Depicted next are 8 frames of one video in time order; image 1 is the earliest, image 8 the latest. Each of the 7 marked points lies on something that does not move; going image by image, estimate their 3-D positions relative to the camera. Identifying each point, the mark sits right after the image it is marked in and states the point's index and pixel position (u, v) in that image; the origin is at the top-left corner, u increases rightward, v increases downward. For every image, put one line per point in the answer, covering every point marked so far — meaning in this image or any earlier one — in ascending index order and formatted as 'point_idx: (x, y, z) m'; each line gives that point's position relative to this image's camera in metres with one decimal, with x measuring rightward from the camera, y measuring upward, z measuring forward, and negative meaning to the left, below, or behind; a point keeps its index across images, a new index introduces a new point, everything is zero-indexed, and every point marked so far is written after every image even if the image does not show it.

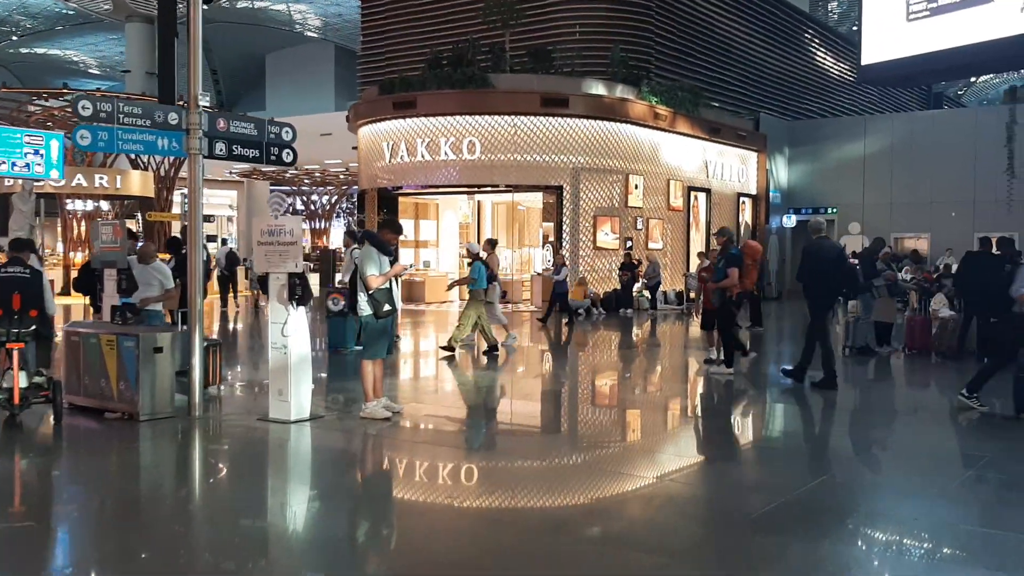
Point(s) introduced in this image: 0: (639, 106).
0: (+2.5, +3.6, +16.6) m
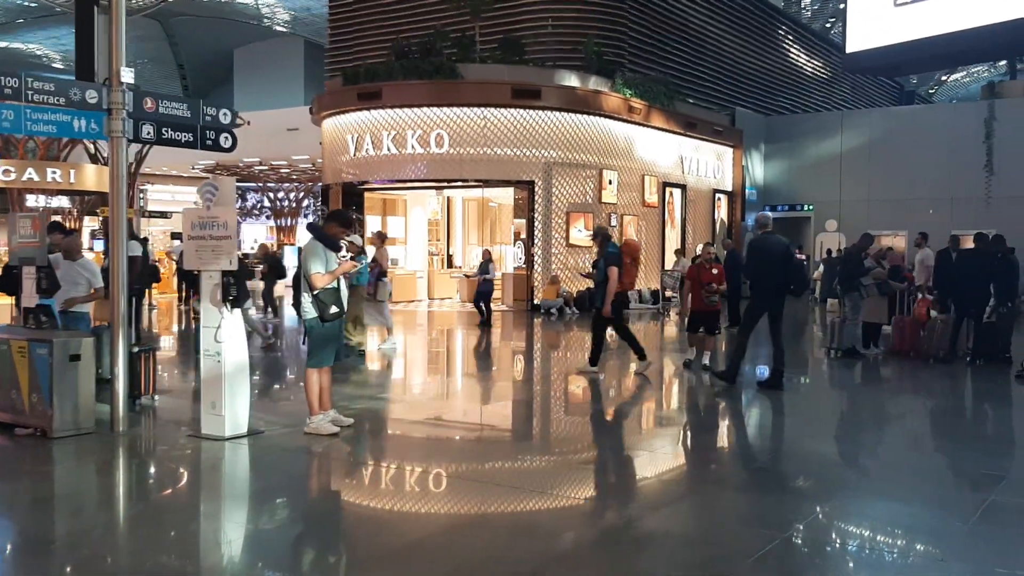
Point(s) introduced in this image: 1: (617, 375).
0: (+2.0, +3.7, +16.1) m
1: (+1.3, -1.0, +10.6) m
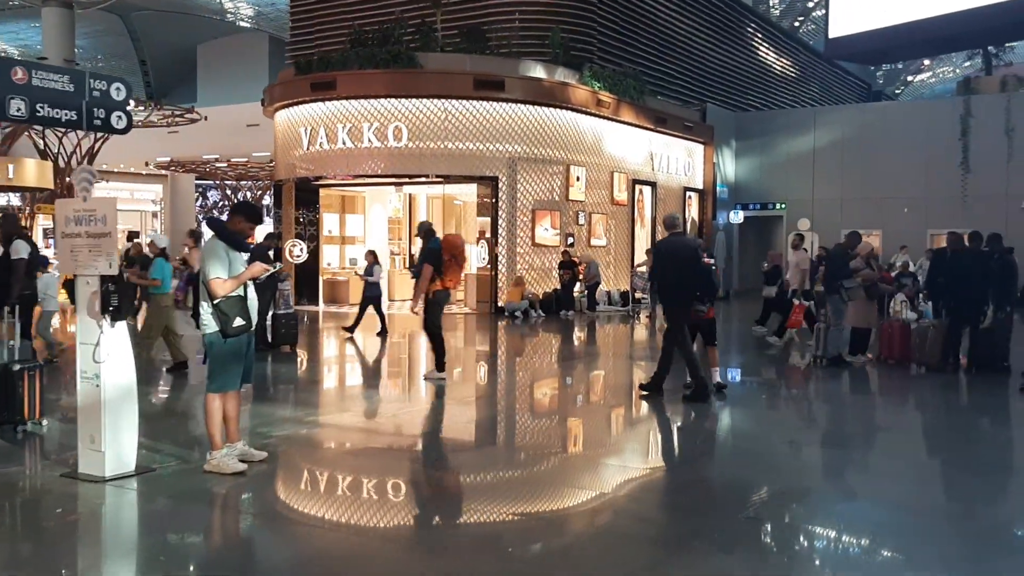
0: (+1.3, +3.6, +15.3) m
1: (+0.8, -1.0, +9.8) m
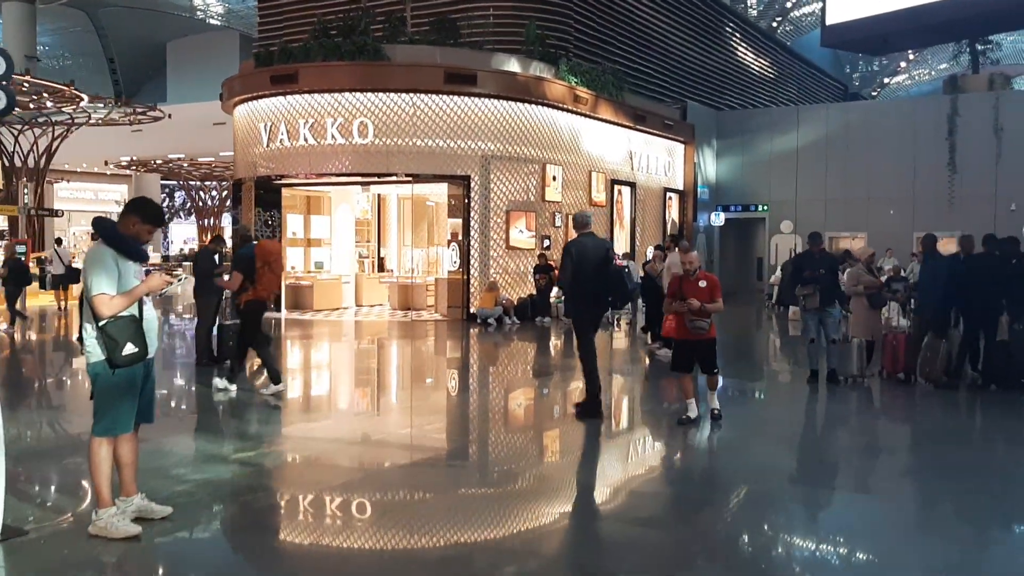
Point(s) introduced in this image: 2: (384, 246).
0: (+0.8, +3.5, +14.6) m
1: (+0.5, -1.1, +9.1) m
2: (-2.7, +0.9, +17.5) m
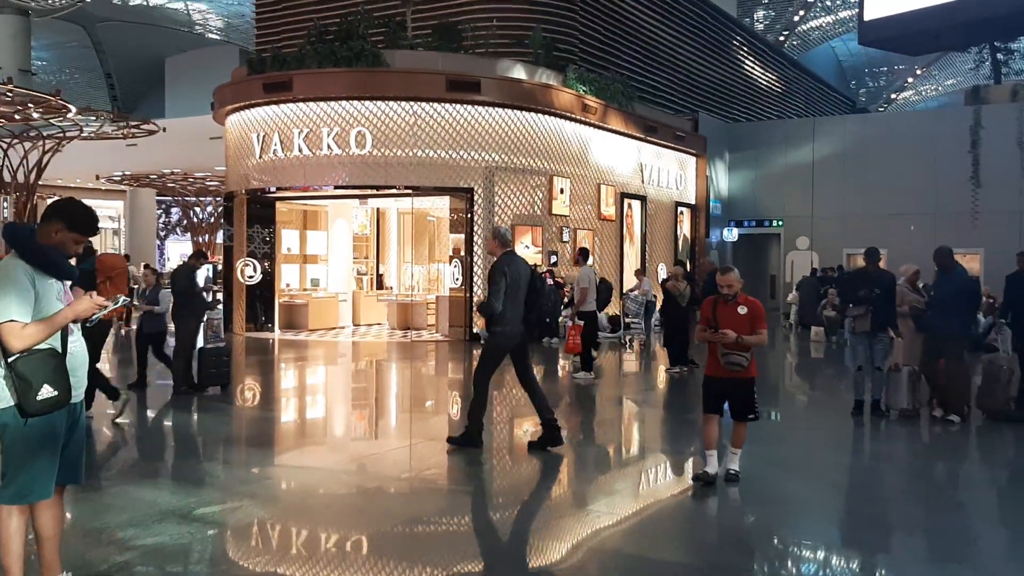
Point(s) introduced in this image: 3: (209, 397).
0: (+0.9, +3.2, +14.0) m
1: (+0.6, -1.3, +8.3) m
2: (-2.6, +0.5, +16.7) m
3: (-2.9, -1.1, +8.1) m
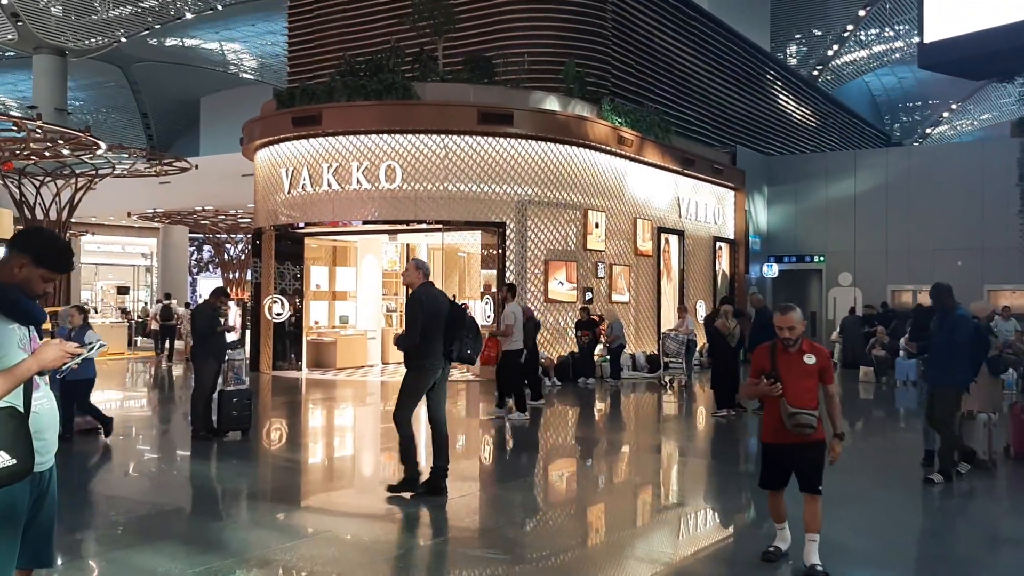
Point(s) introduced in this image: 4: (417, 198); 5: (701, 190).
0: (+1.4, +2.6, +13.6) m
1: (+0.9, -1.7, +7.8) m
2: (-2.0, -0.2, +16.4) m
3: (-2.6, -1.4, +7.6) m
4: (-1.4, +1.4, +12.6) m
5: (+3.9, +2.0, +17.5) m
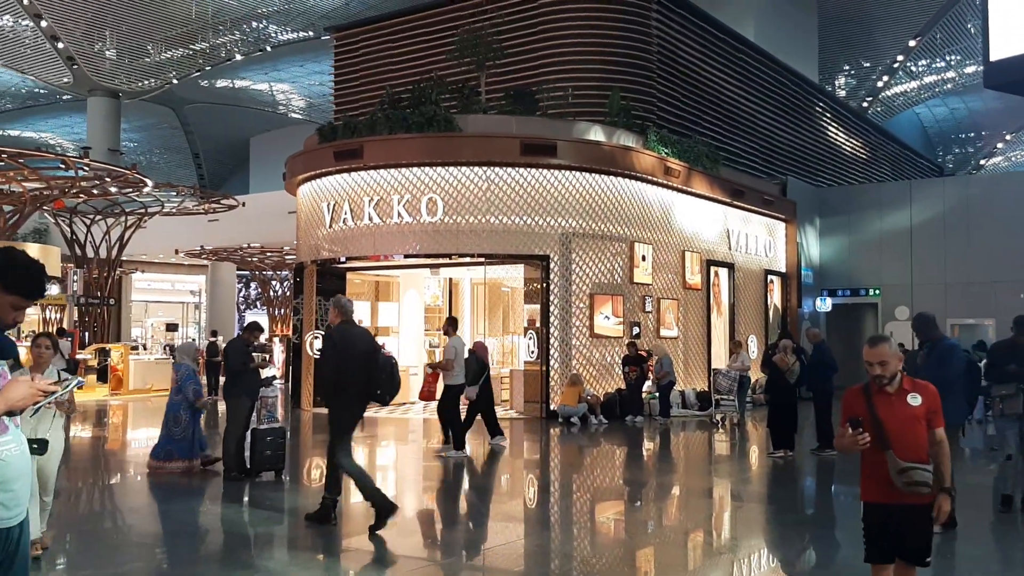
0: (+2.1, +2.1, +13.3) m
1: (+1.3, -2.0, +7.3) m
2: (-1.1, -0.9, +16.1) m
3: (-2.2, -1.7, +7.4) m
4: (-0.8, +0.8, +12.3) m
5: (+4.8, +1.3, +17.1) m
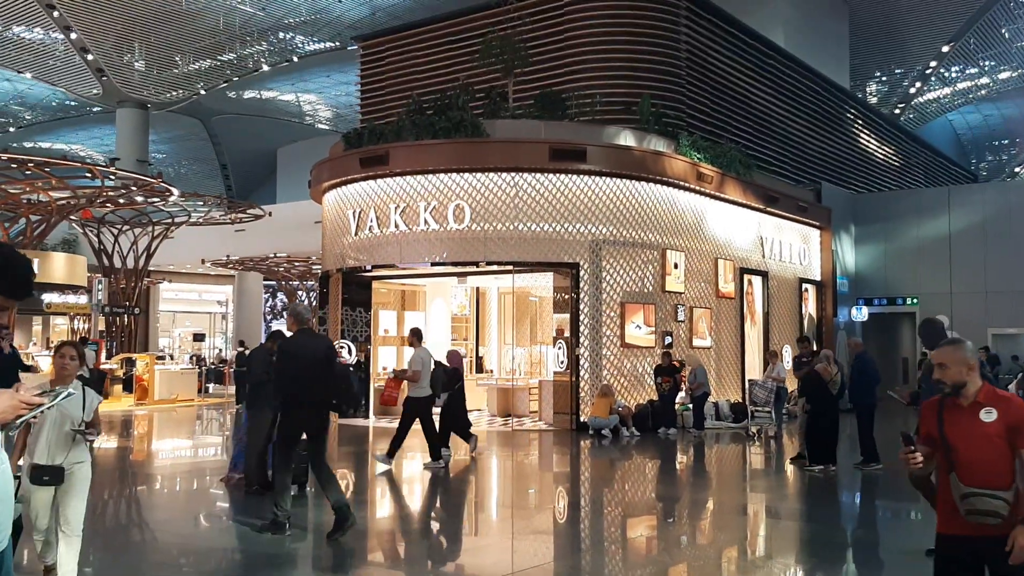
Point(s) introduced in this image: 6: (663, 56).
0: (+2.6, +1.9, +13.0) m
1: (+1.6, -2.0, +7.0) m
2: (-0.6, -1.1, +15.8) m
3: (-1.9, -1.8, +7.1) m
4: (-0.4, +0.7, +12.1) m
5: (+5.4, +1.2, +16.7) m
6: (+2.7, +4.2, +14.9) m
